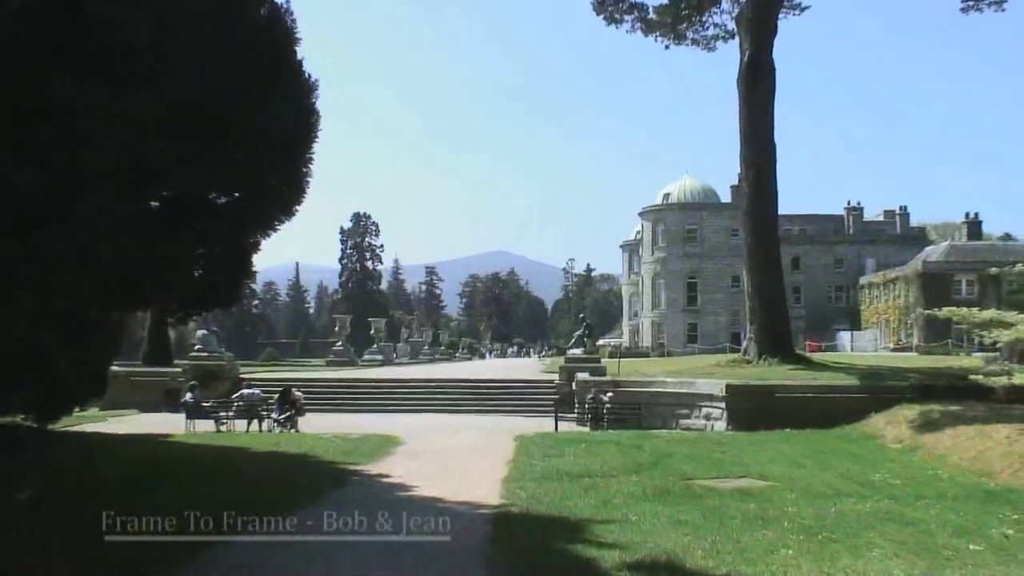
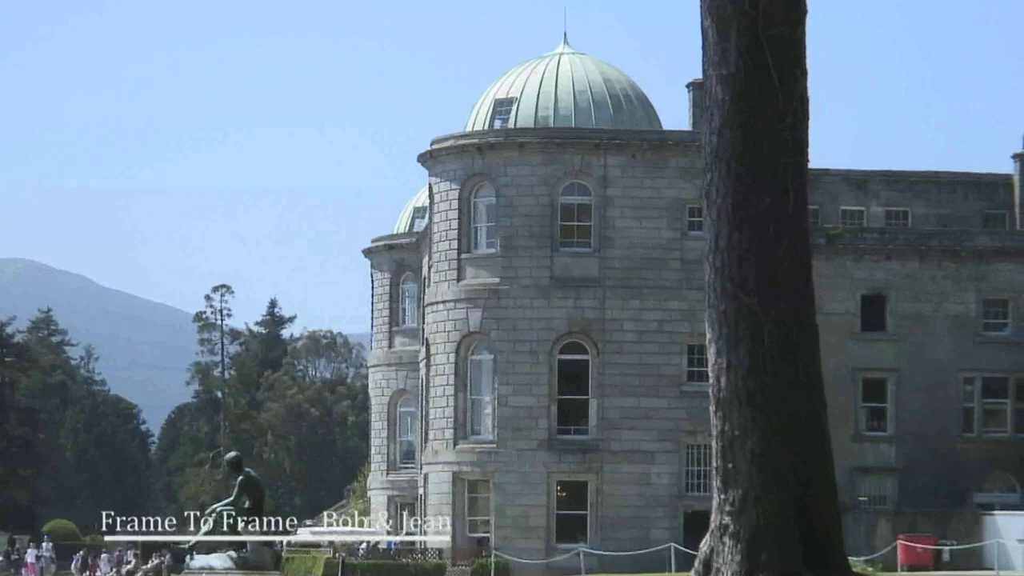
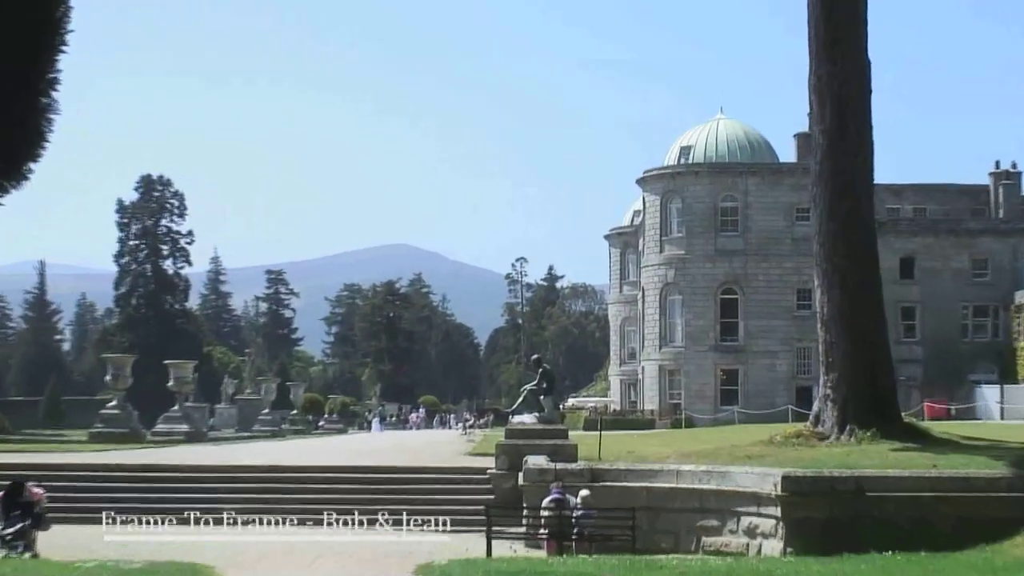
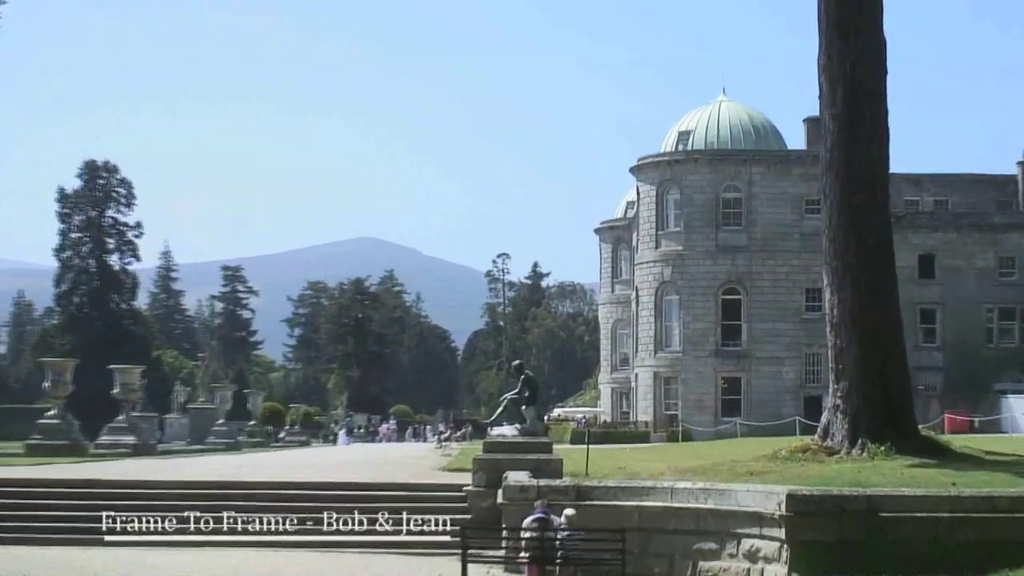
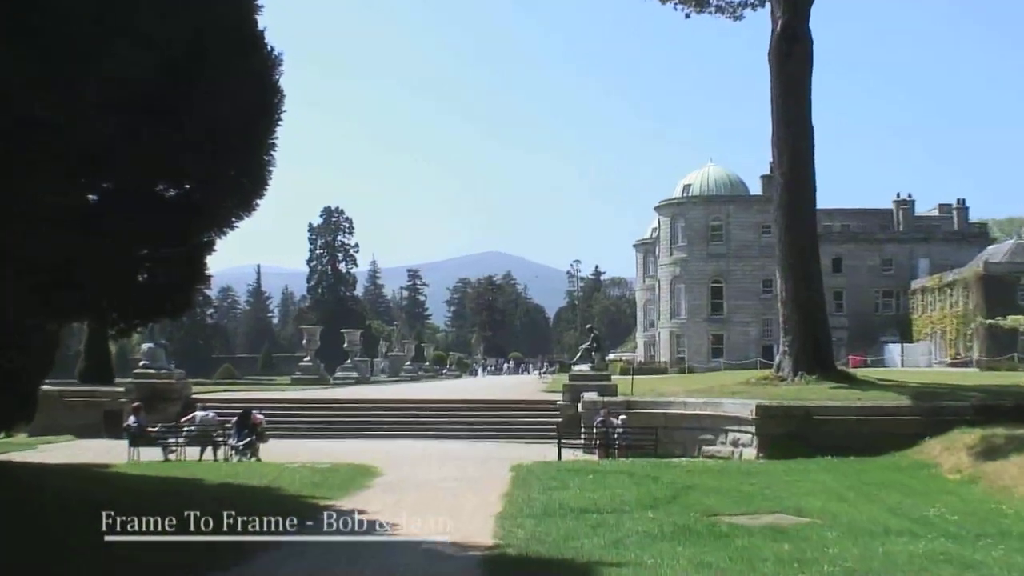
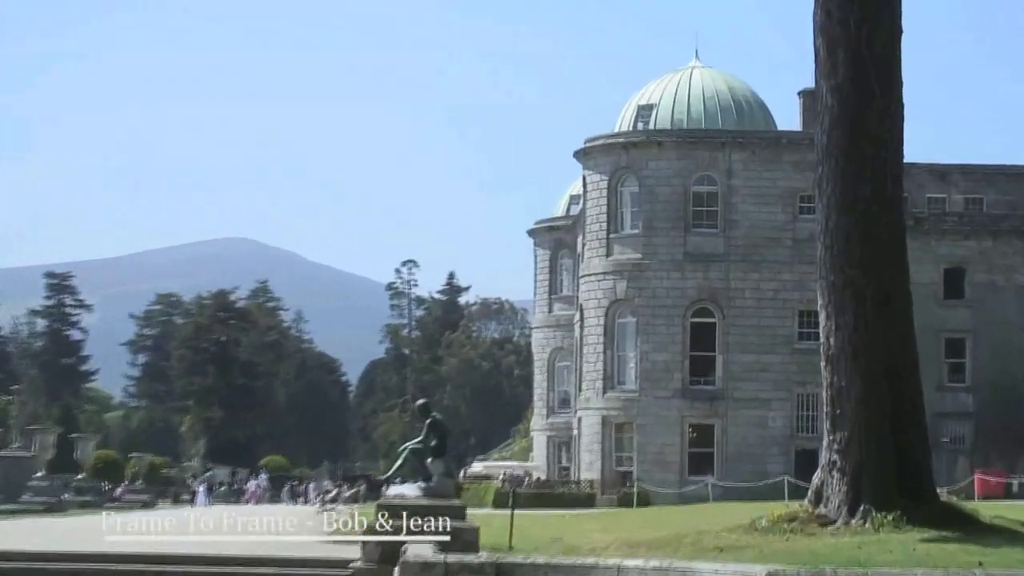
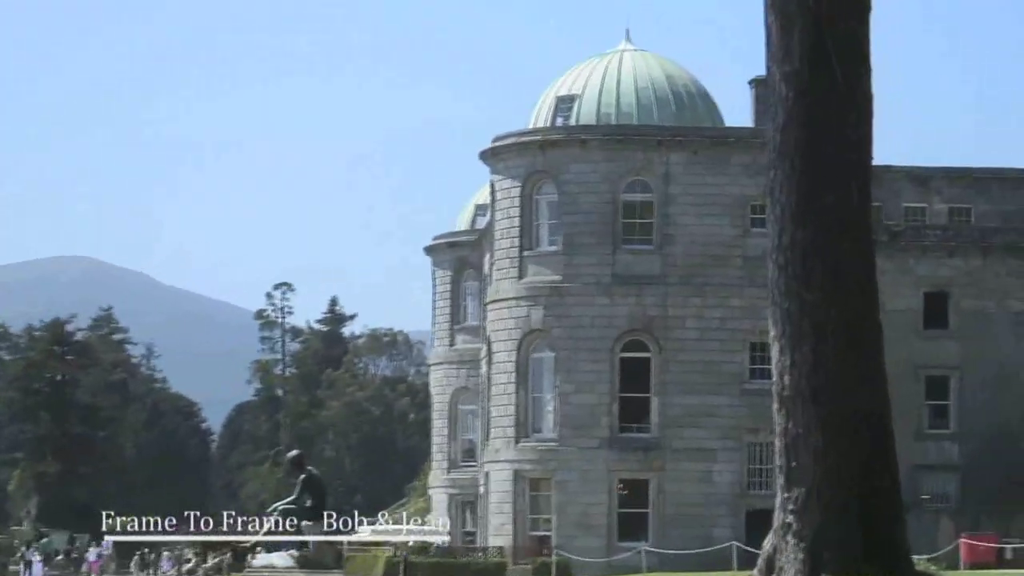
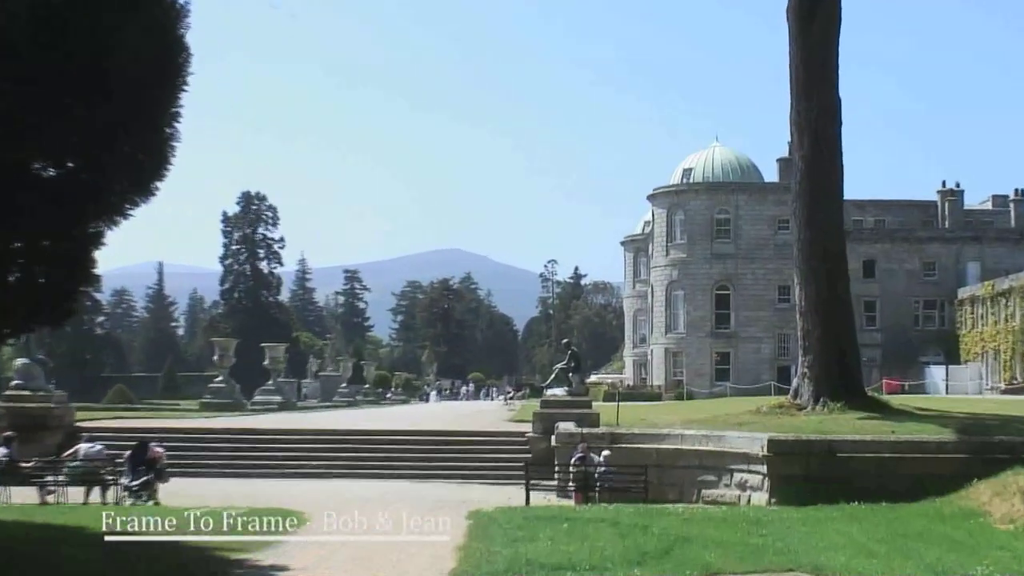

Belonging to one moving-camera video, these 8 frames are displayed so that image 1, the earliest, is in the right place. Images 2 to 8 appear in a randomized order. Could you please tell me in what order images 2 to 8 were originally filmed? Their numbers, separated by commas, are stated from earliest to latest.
5, 8, 3, 4, 6, 7, 2
